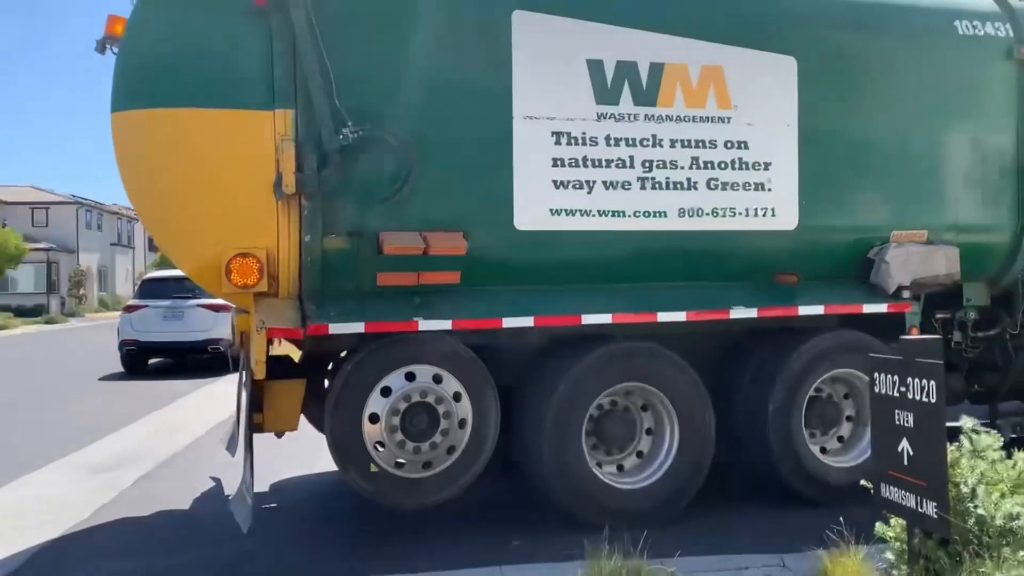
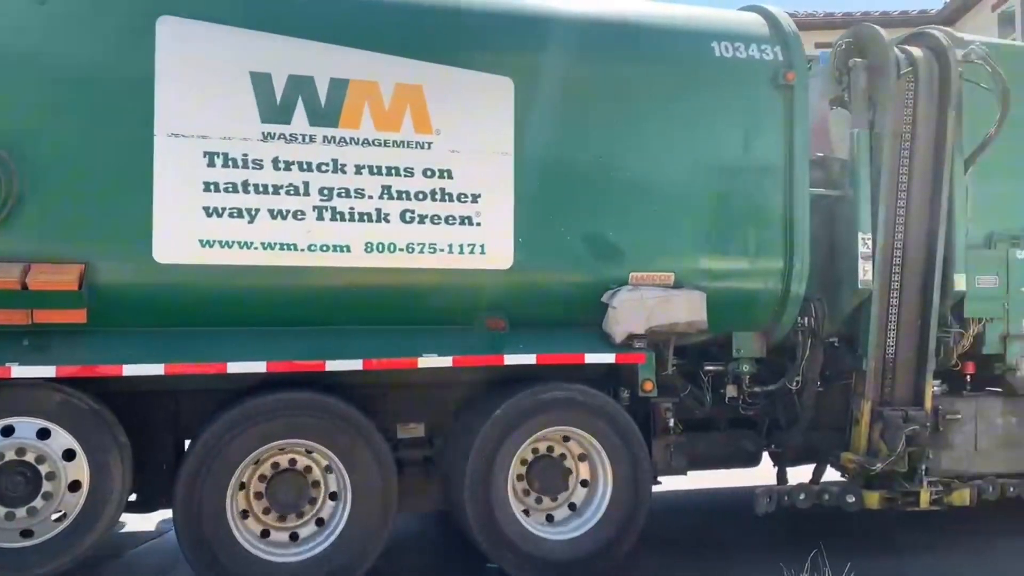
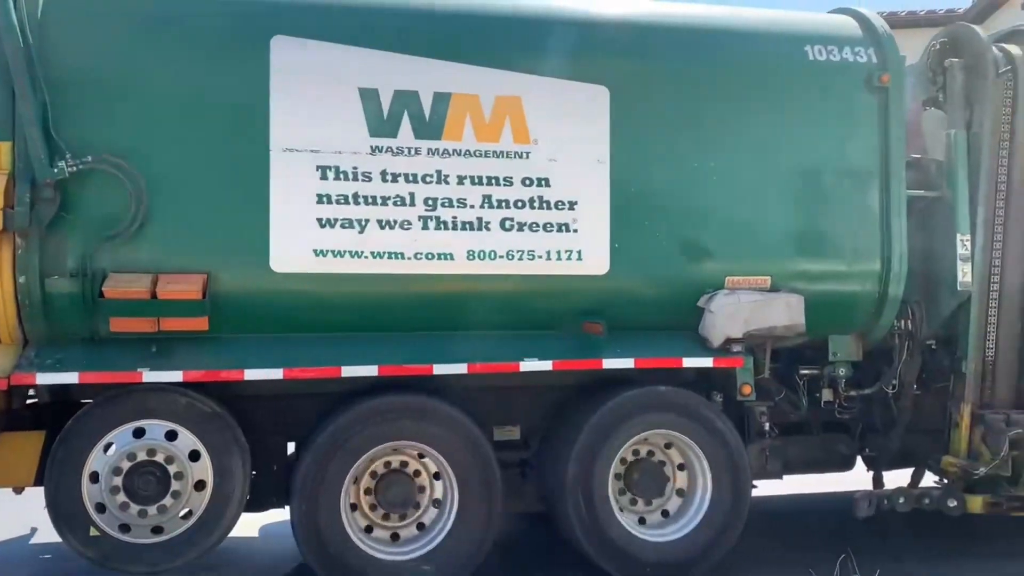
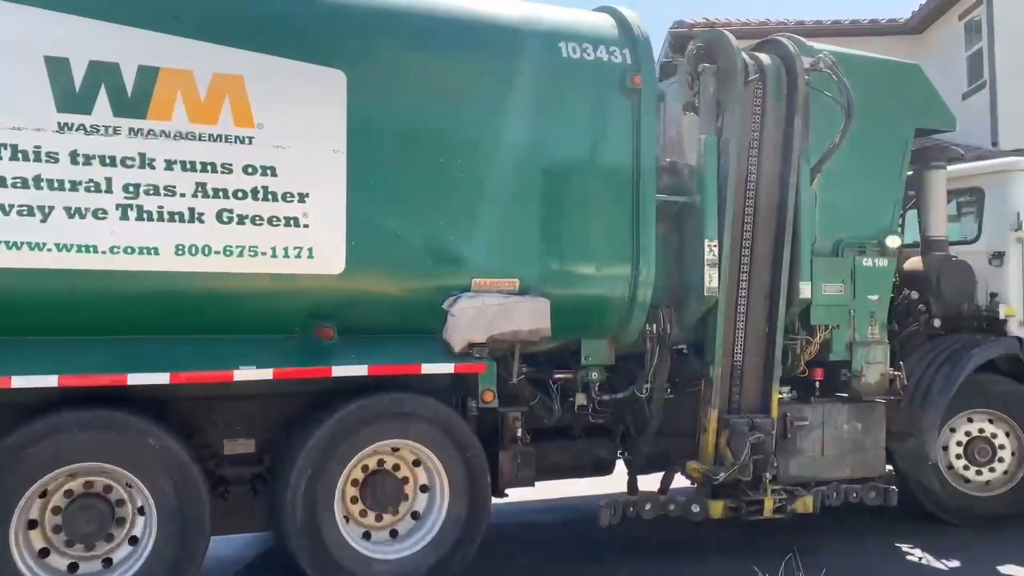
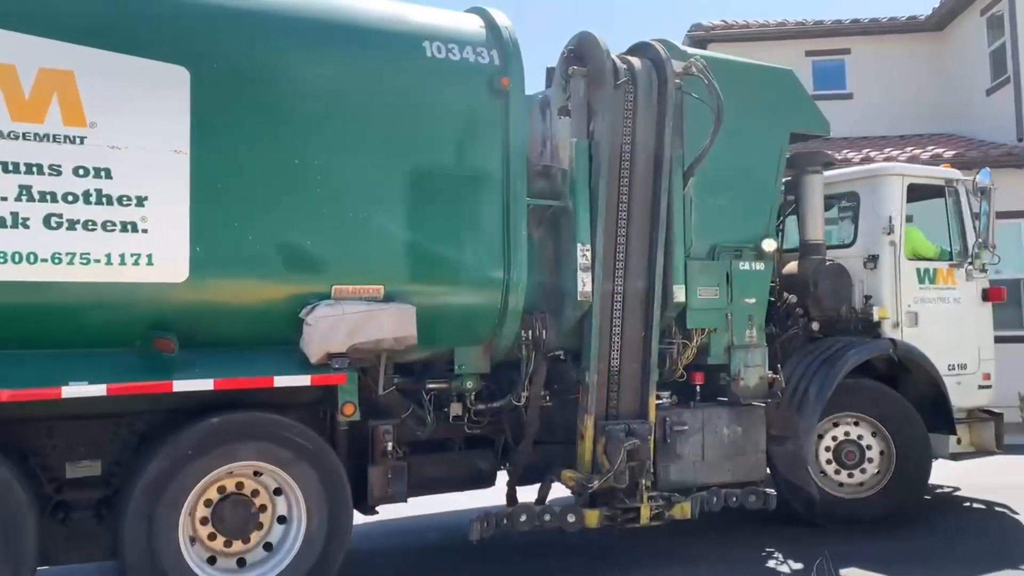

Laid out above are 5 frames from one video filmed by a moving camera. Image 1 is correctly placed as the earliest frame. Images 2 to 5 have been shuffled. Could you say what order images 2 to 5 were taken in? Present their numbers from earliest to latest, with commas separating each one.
3, 2, 4, 5
